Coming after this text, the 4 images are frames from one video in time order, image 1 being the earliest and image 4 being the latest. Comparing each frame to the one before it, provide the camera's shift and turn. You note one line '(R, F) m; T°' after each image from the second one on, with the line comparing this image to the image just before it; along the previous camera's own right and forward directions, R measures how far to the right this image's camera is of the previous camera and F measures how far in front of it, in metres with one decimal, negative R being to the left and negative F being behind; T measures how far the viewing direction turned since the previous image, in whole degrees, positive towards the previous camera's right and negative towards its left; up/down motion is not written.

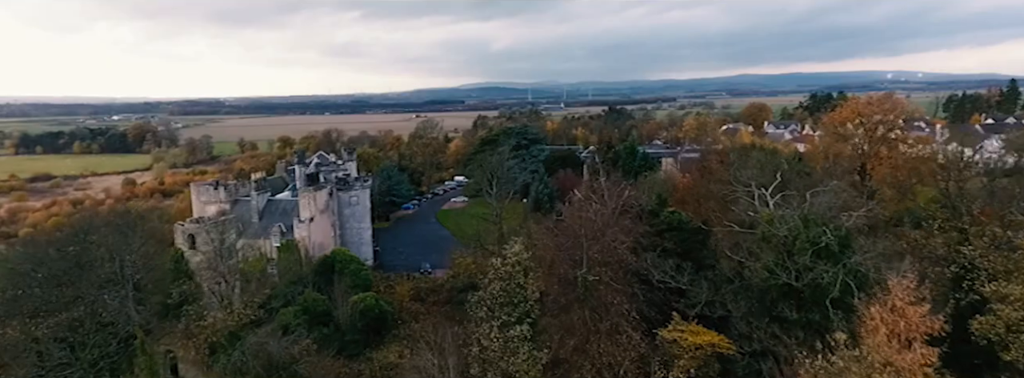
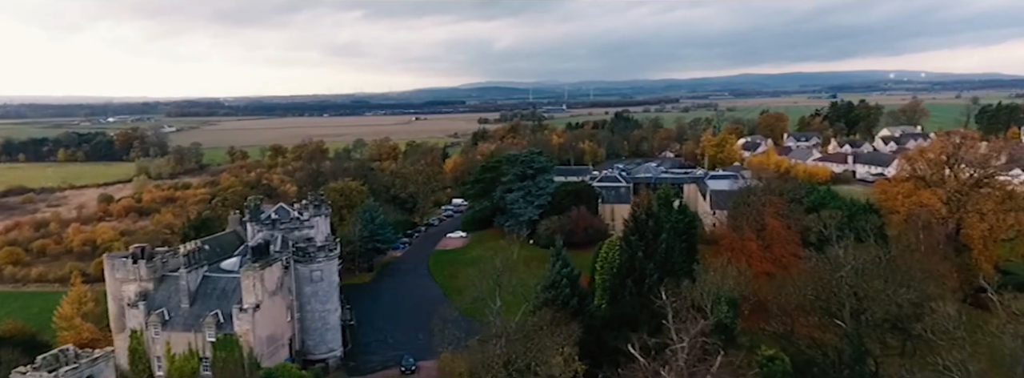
(-0.3, +7.9) m; 0°
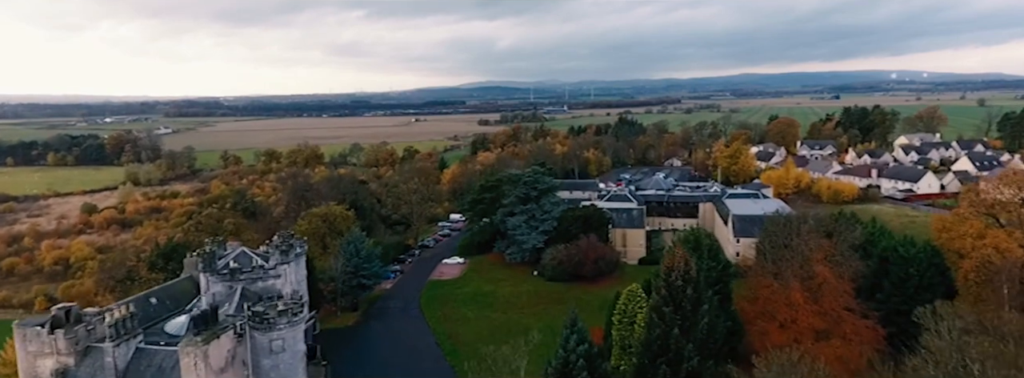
(-0.1, +4.9) m; 0°
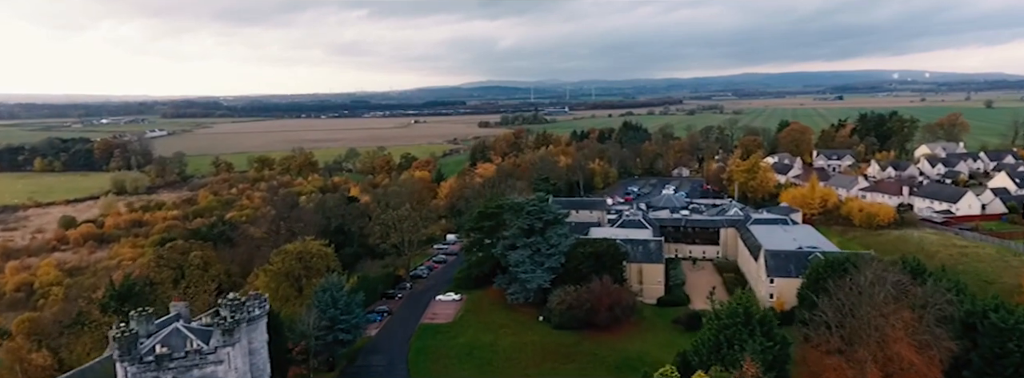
(-0.1, +5.7) m; 0°
